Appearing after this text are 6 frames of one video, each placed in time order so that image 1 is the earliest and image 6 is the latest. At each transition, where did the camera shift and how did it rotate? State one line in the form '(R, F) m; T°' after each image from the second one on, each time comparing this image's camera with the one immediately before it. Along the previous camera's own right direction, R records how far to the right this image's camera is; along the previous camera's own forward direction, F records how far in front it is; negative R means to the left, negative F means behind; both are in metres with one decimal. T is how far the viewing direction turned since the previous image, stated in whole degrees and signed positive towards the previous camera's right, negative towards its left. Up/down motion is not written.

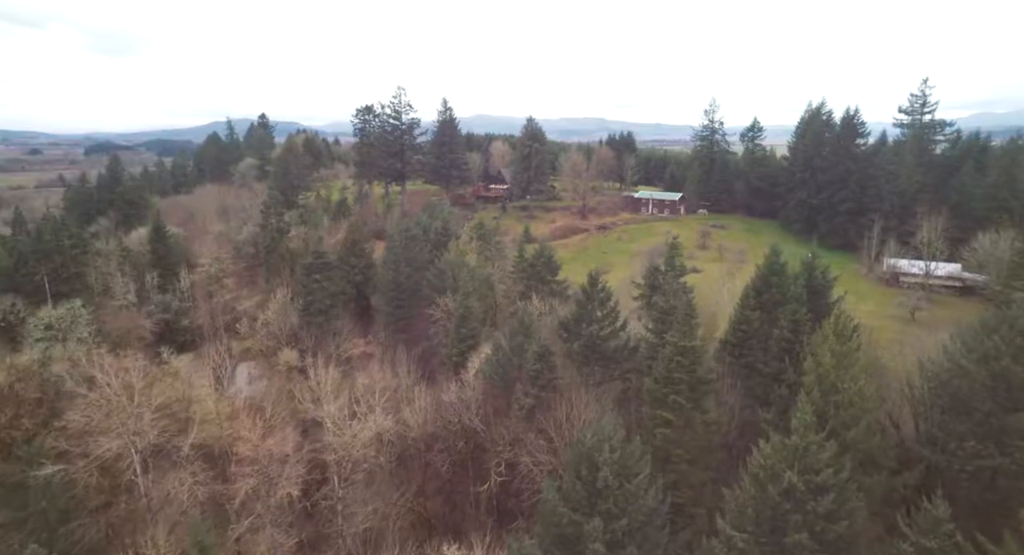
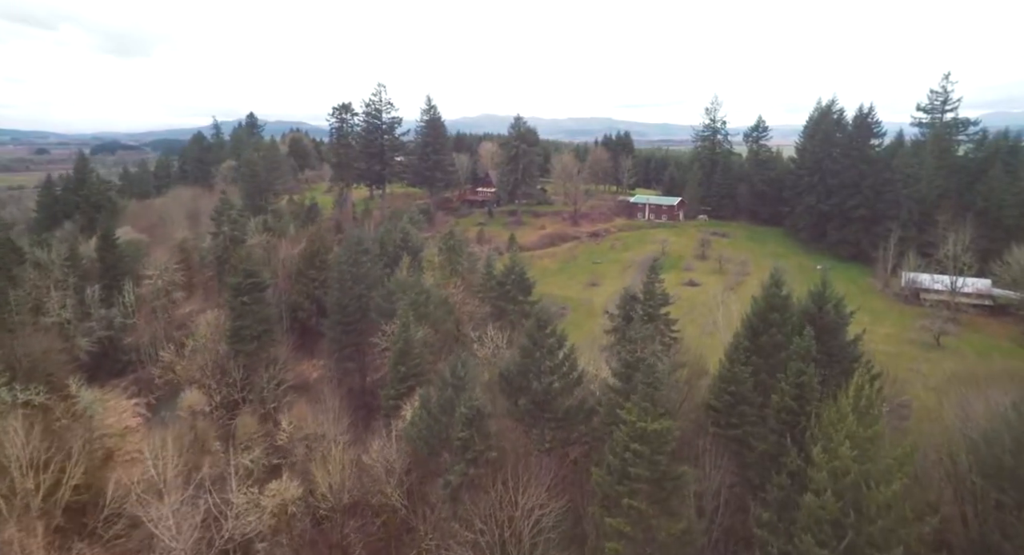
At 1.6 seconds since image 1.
(+2.5, +5.3) m; -1°
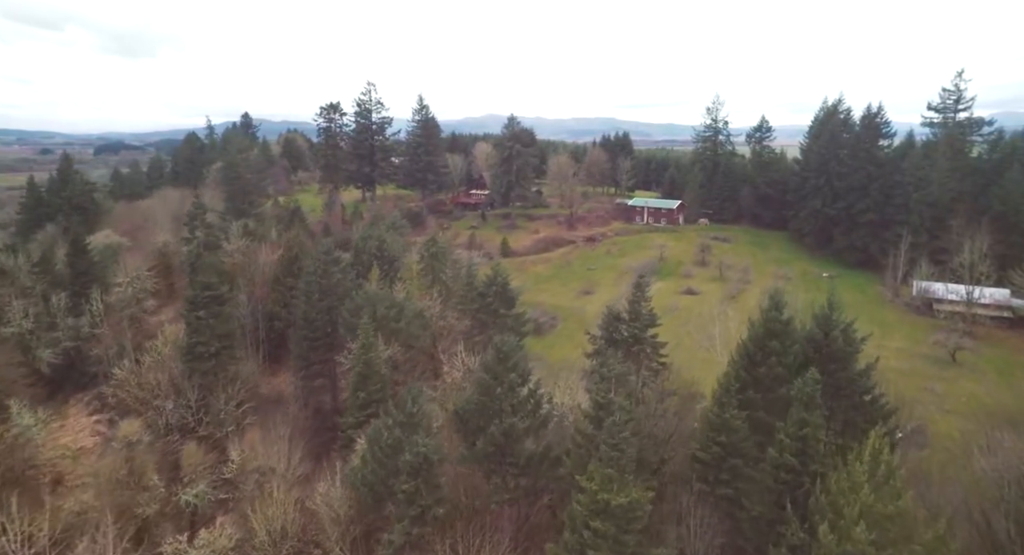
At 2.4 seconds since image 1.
(+1.3, +2.7) m; 0°
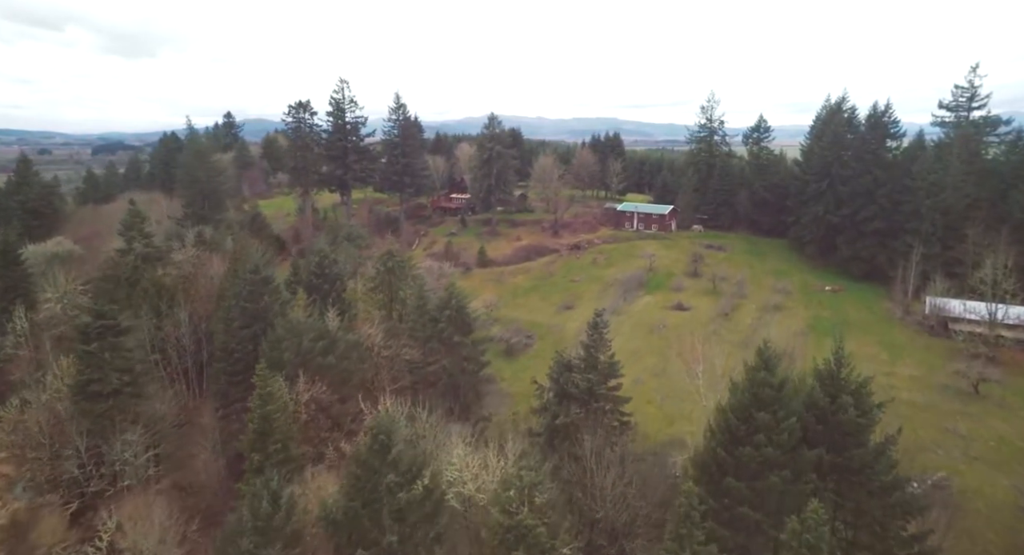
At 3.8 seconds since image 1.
(+2.2, +4.6) m; 0°
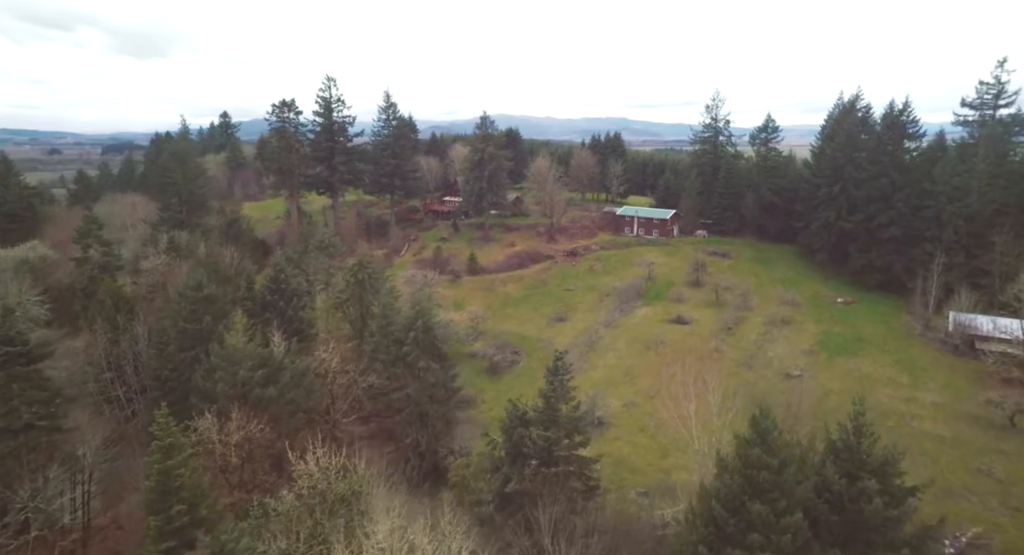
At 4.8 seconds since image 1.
(+1.6, +3.4) m; -1°
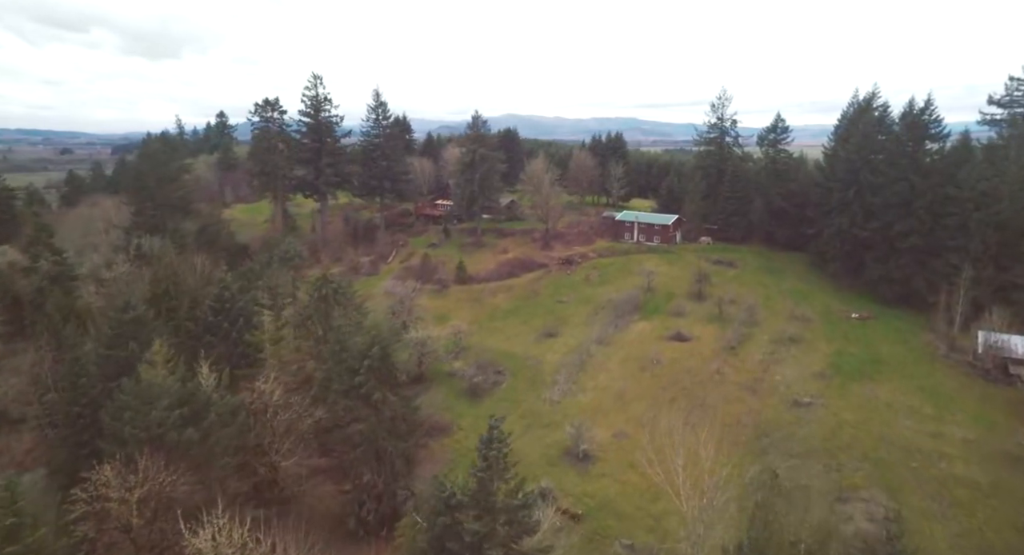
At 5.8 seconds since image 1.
(+1.6, +3.4) m; -1°
